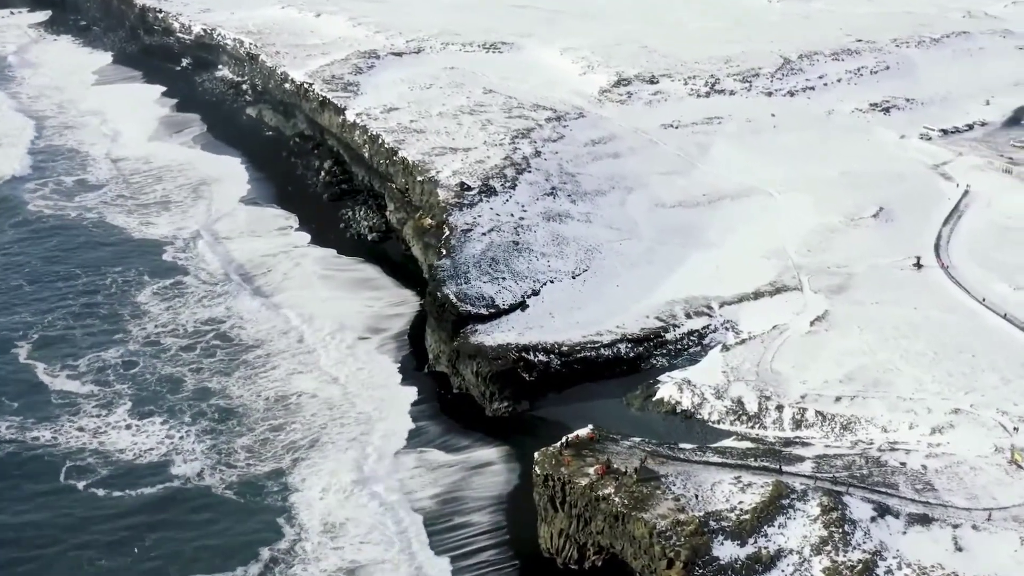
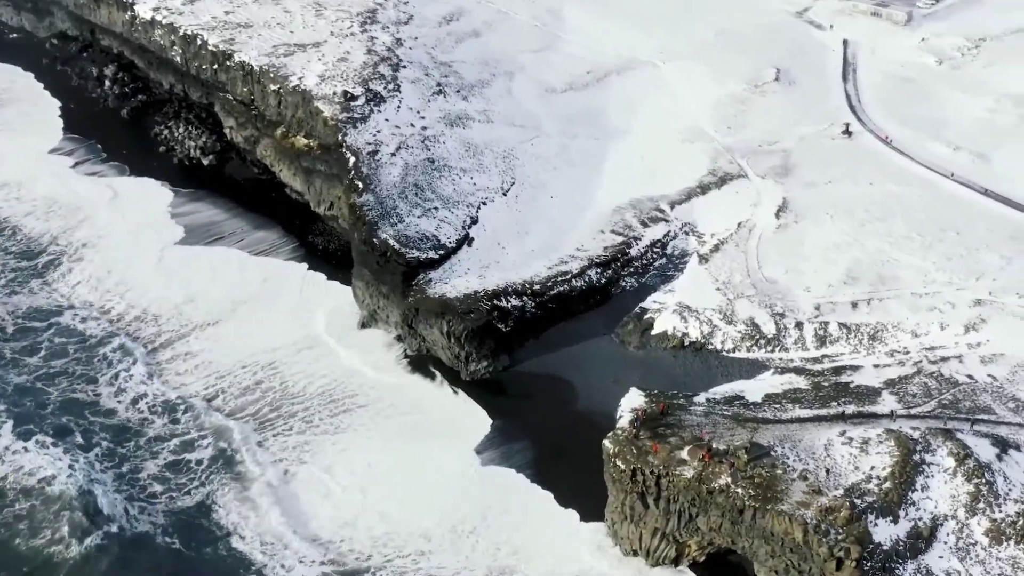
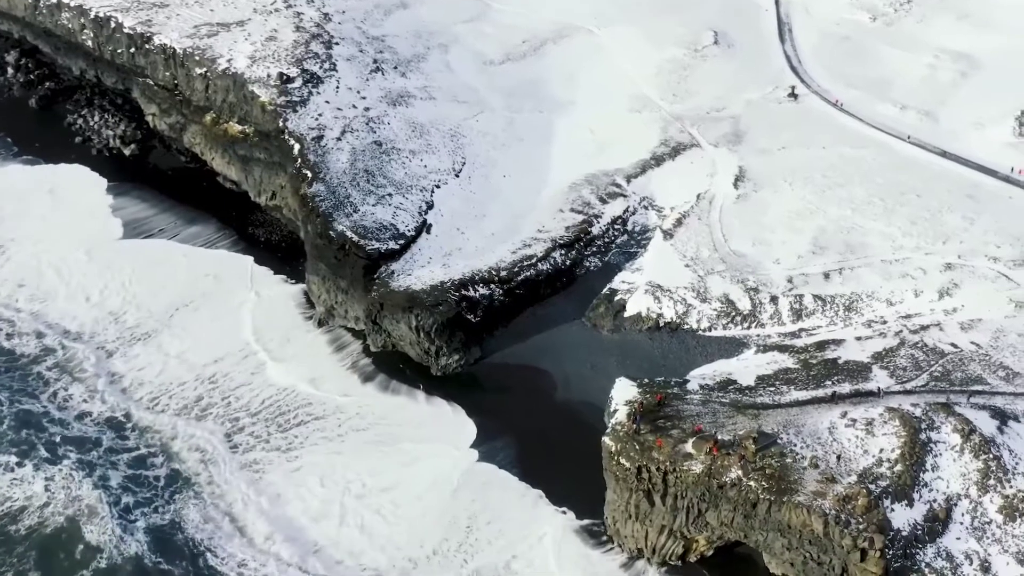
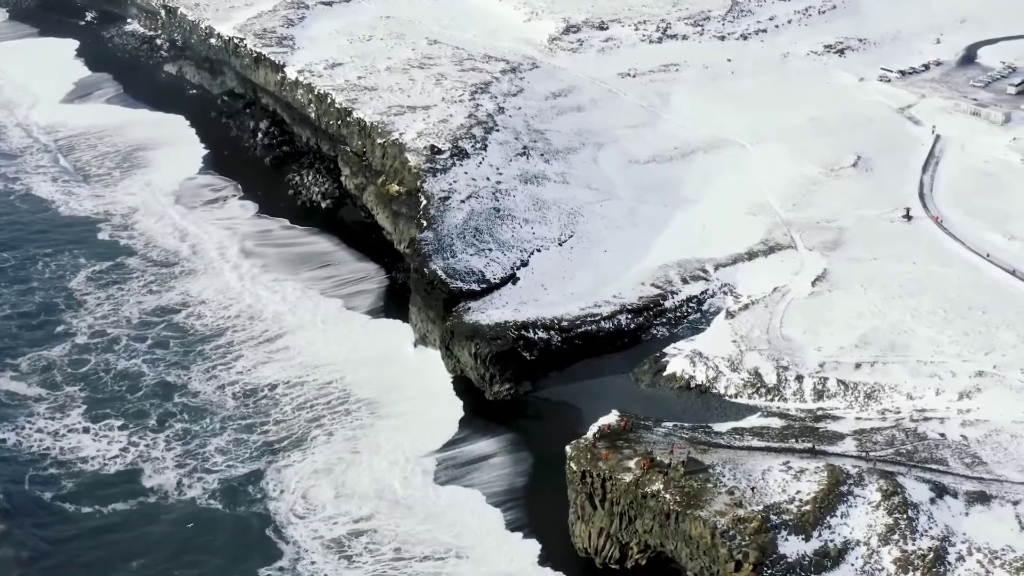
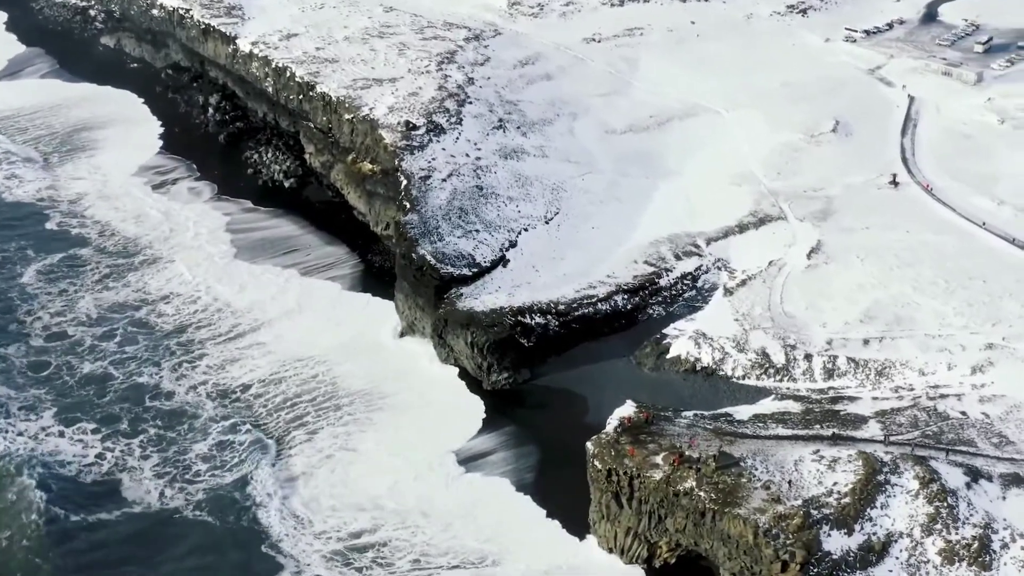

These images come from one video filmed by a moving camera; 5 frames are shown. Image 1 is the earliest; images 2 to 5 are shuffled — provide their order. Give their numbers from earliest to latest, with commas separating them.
4, 5, 2, 3
